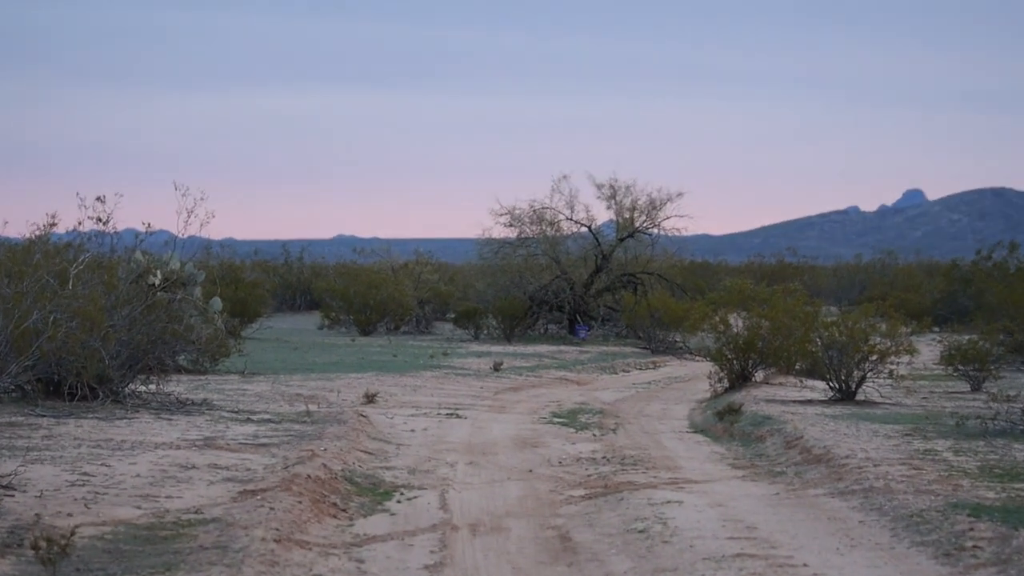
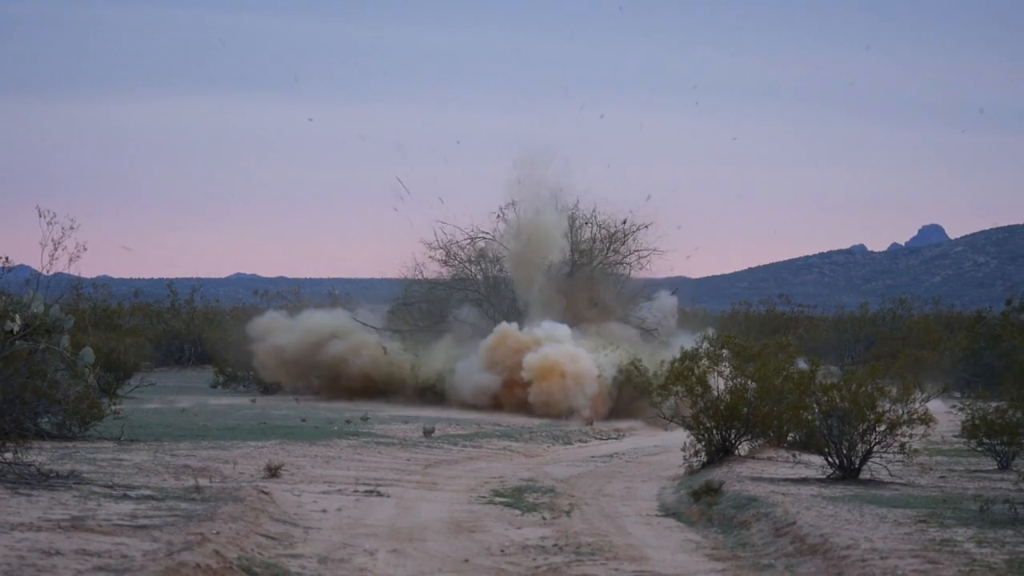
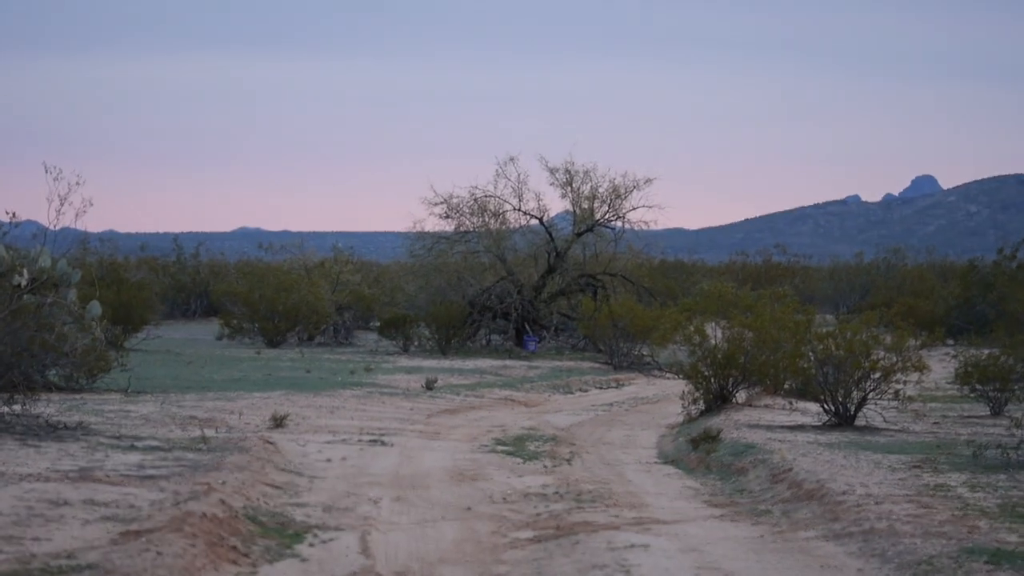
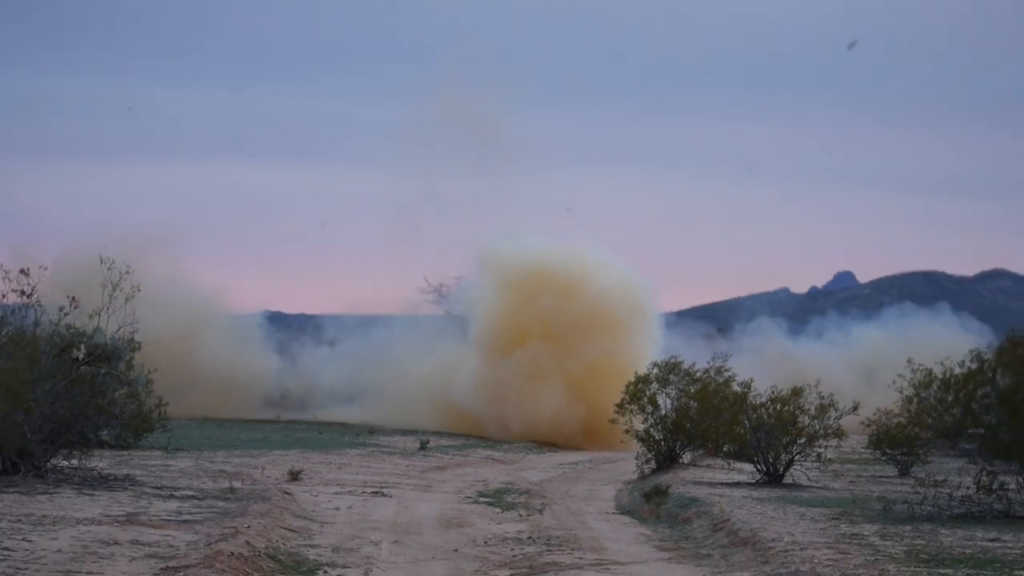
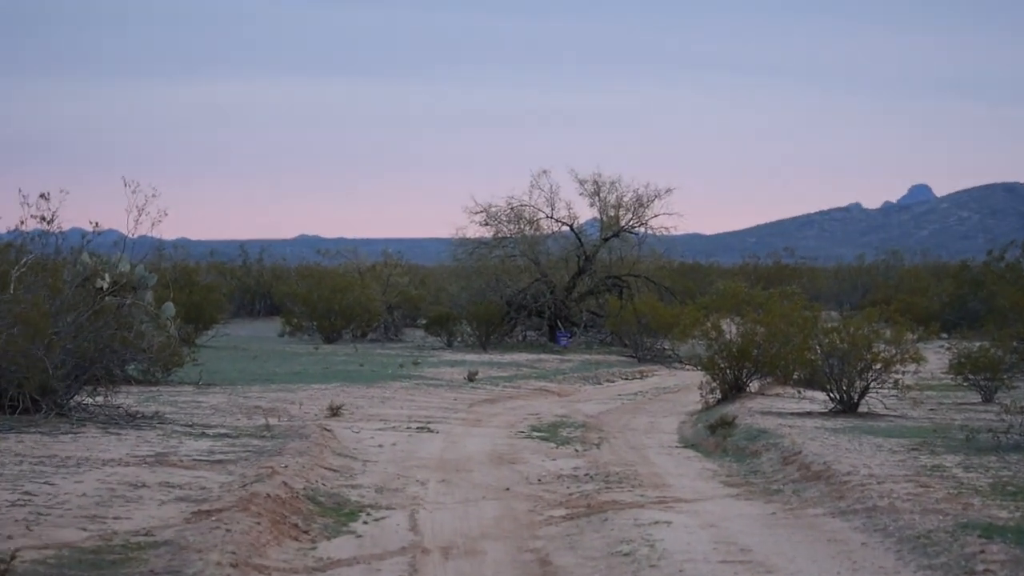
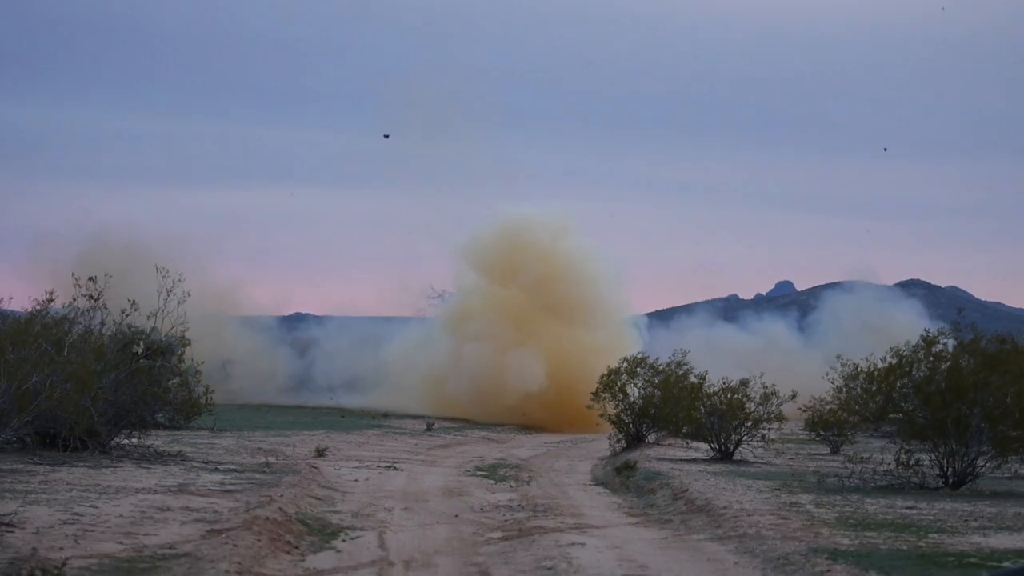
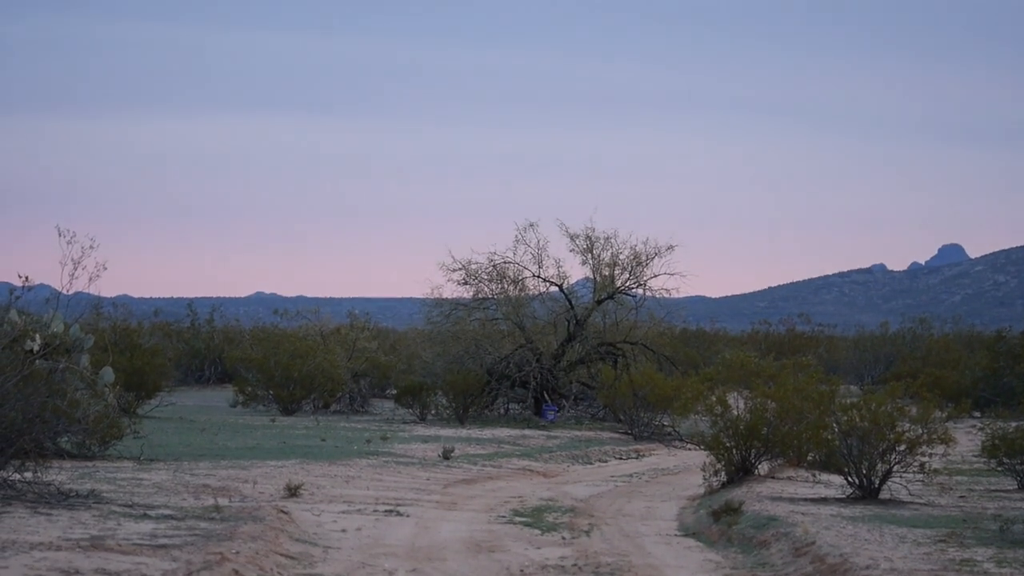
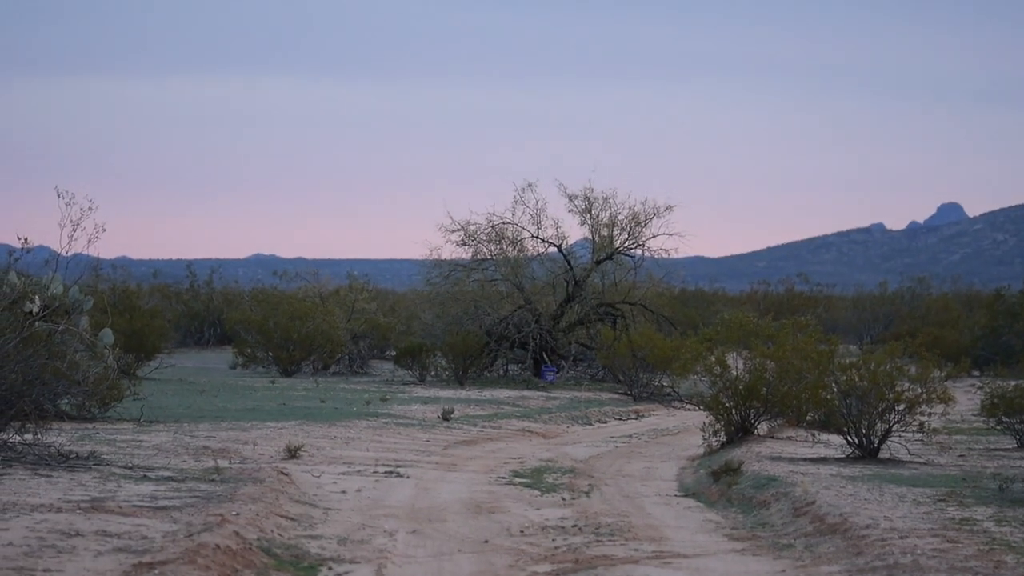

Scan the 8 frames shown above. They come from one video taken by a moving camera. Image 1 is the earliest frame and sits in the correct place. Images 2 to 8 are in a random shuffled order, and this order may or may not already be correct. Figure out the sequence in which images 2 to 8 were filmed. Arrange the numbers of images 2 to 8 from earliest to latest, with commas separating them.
5, 3, 8, 7, 2, 4, 6
